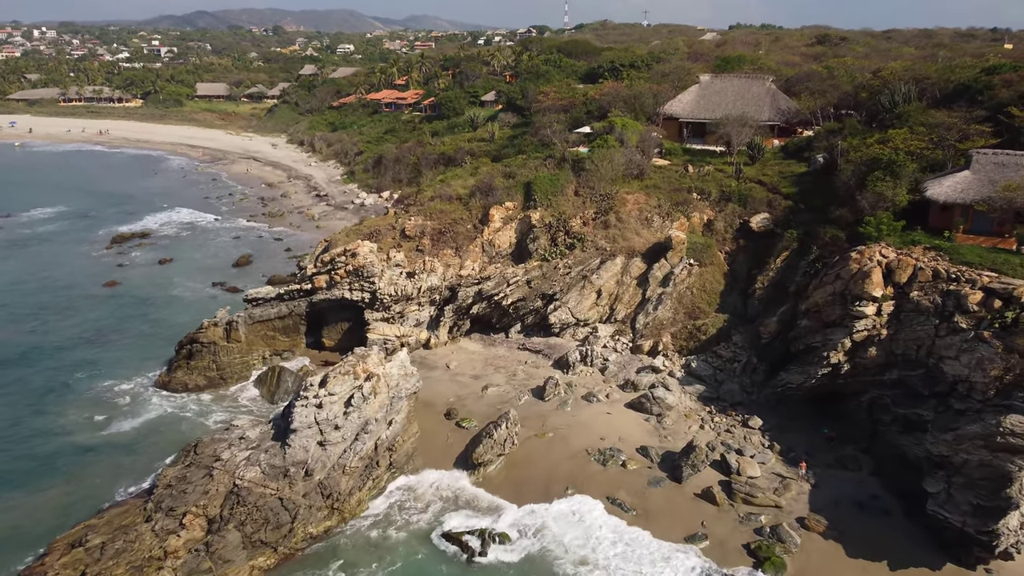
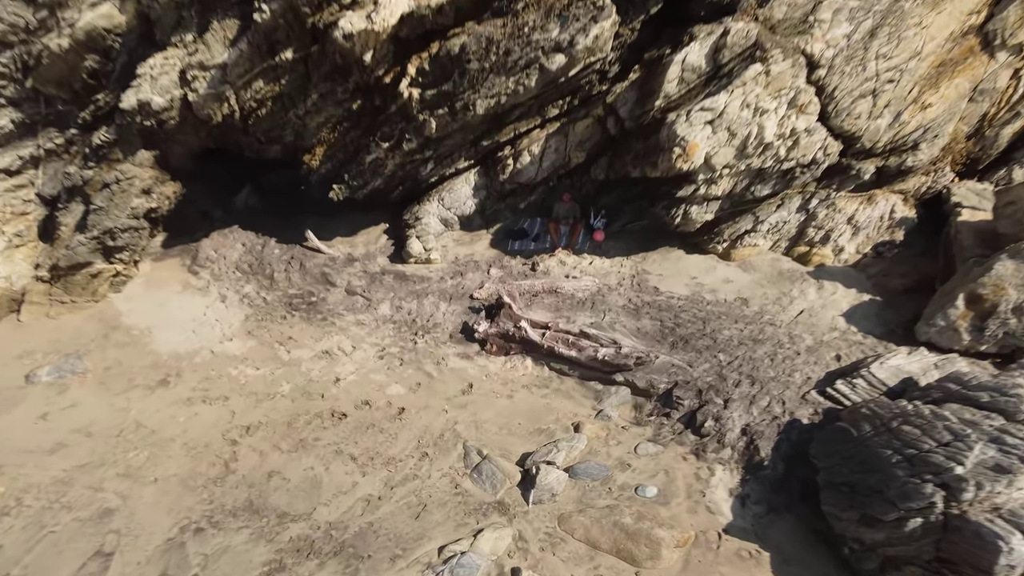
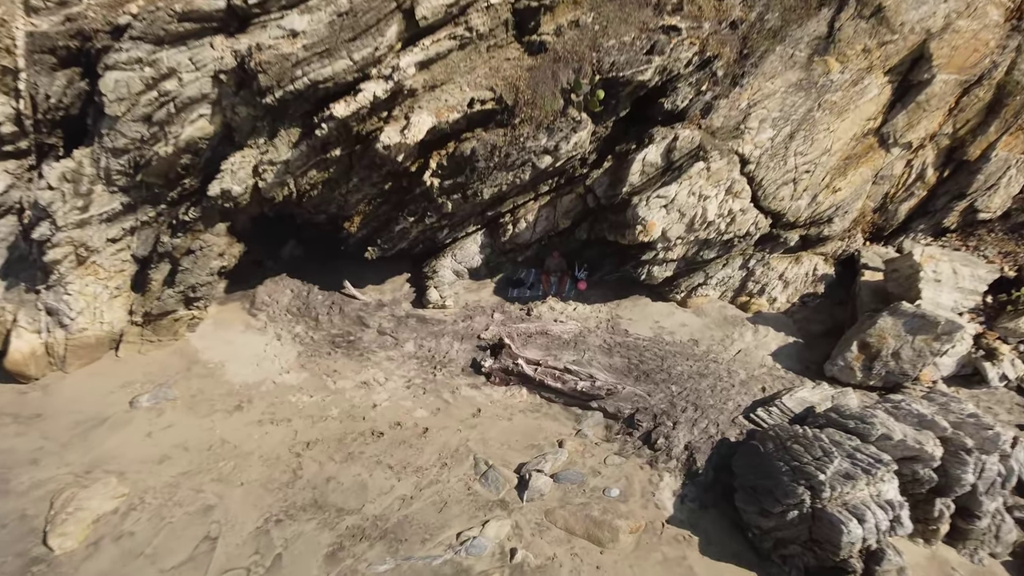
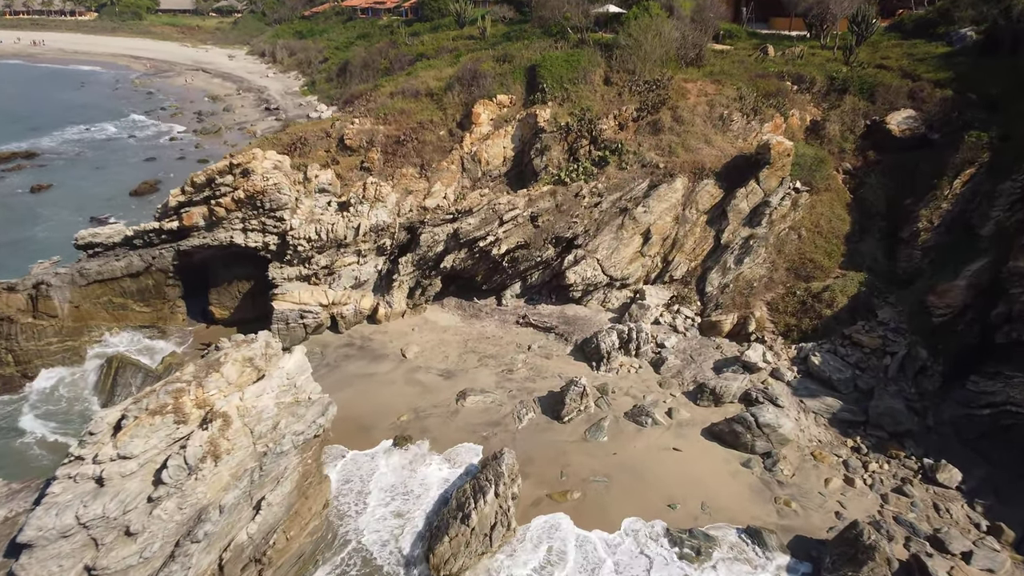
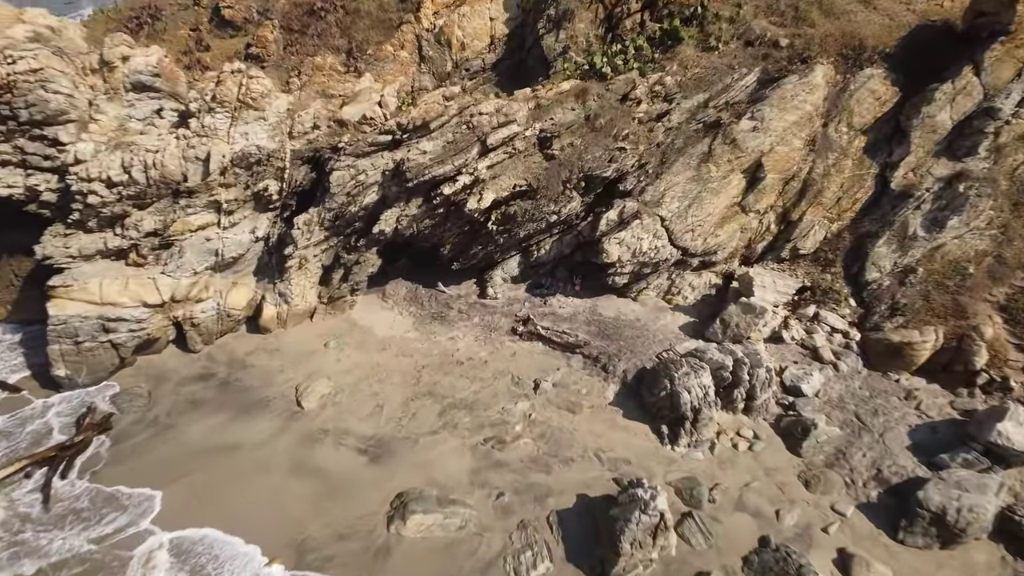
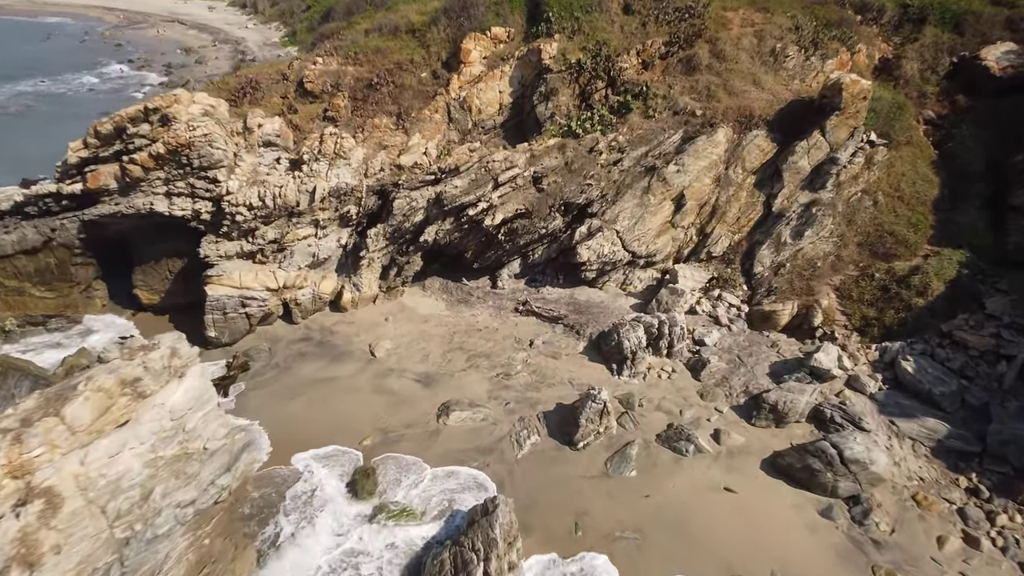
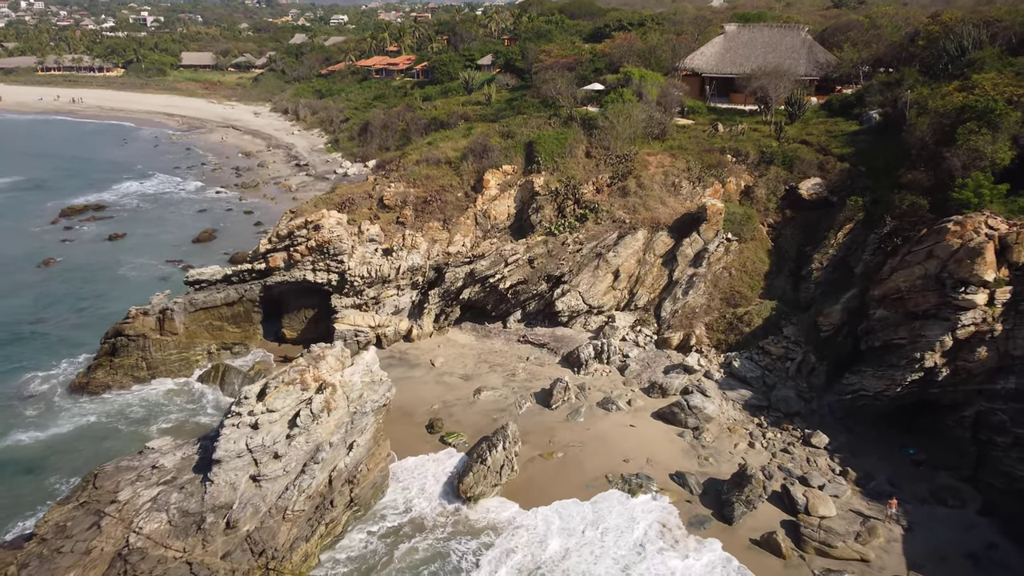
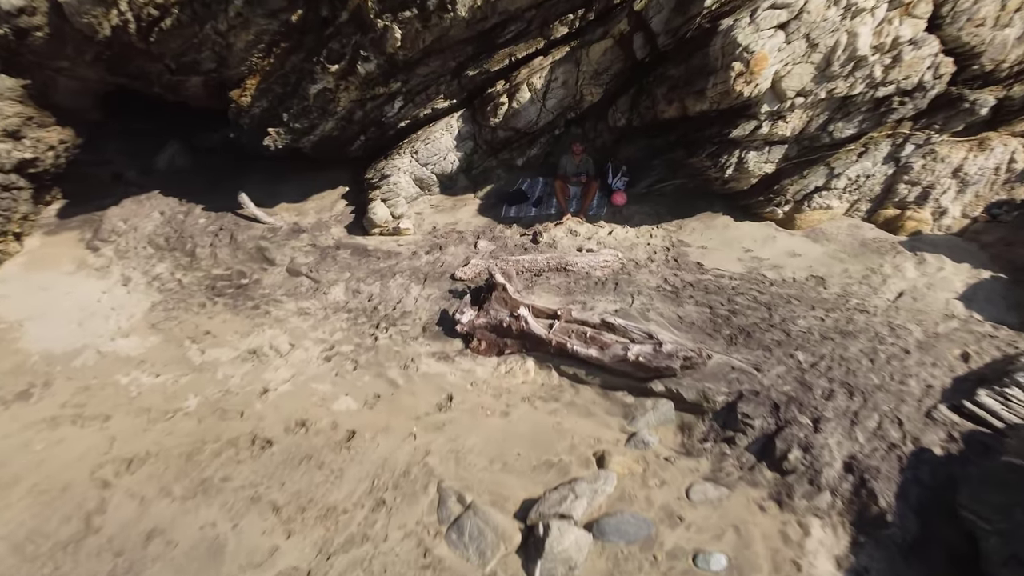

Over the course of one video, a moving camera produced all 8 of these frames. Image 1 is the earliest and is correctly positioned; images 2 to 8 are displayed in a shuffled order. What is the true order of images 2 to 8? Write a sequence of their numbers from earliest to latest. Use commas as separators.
7, 4, 6, 5, 3, 2, 8
